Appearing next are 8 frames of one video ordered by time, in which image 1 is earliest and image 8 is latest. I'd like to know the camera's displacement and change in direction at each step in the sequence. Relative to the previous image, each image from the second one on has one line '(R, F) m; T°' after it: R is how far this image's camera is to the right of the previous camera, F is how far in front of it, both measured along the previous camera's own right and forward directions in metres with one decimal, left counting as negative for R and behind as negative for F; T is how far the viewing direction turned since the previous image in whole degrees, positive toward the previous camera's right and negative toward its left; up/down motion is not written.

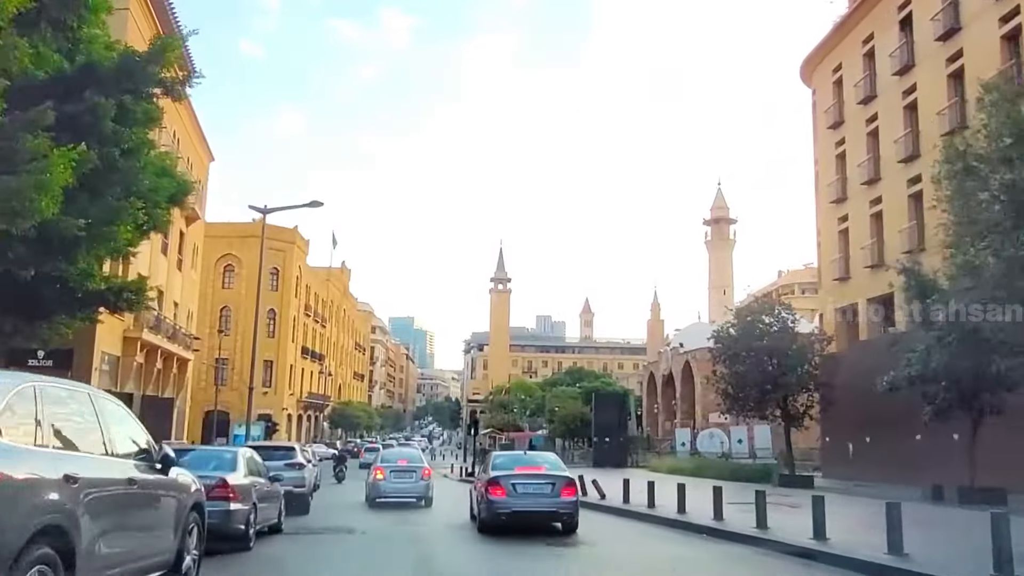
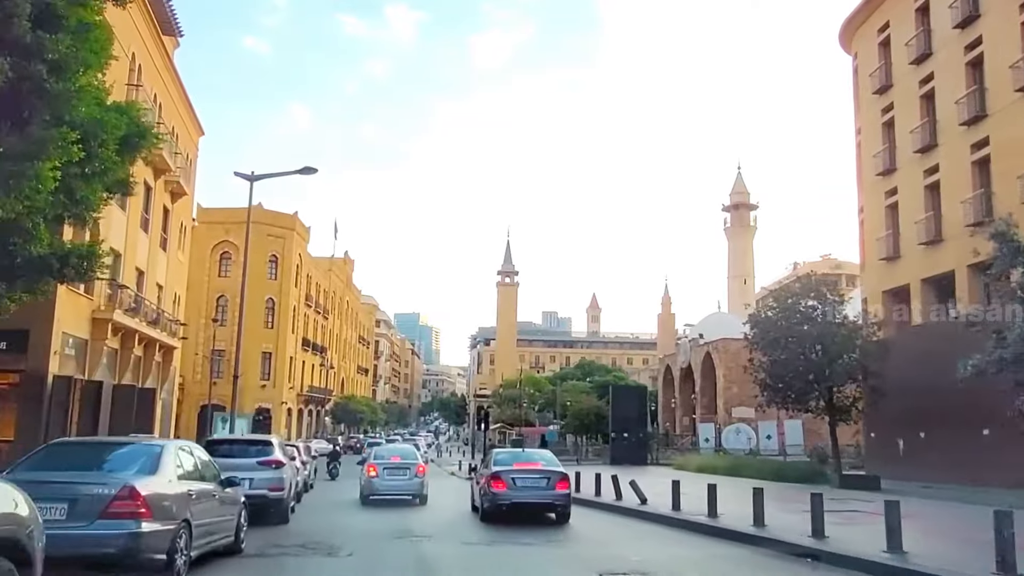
(-0.4, +3.3) m; 0°
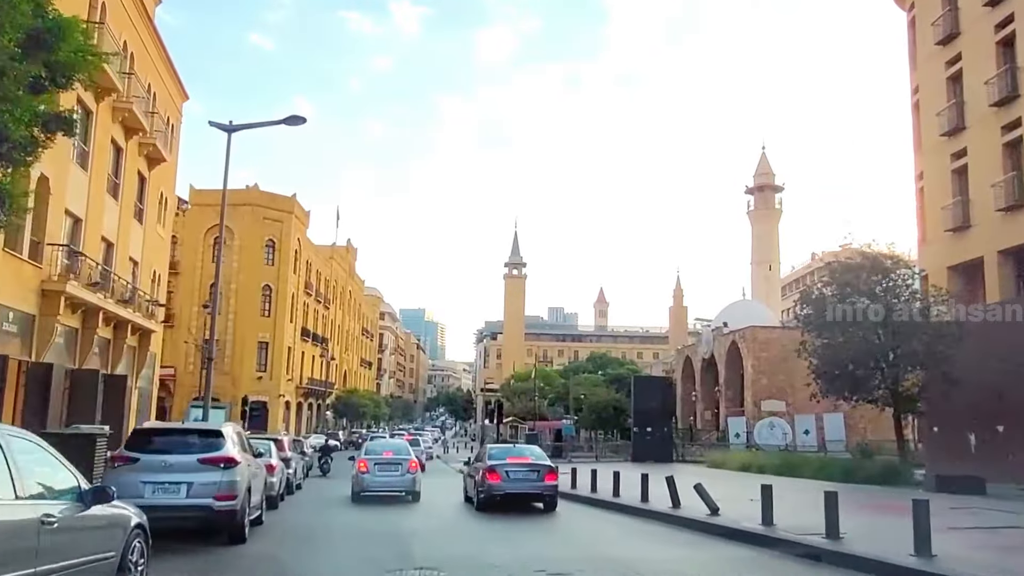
(-0.4, +3.8) m; 0°
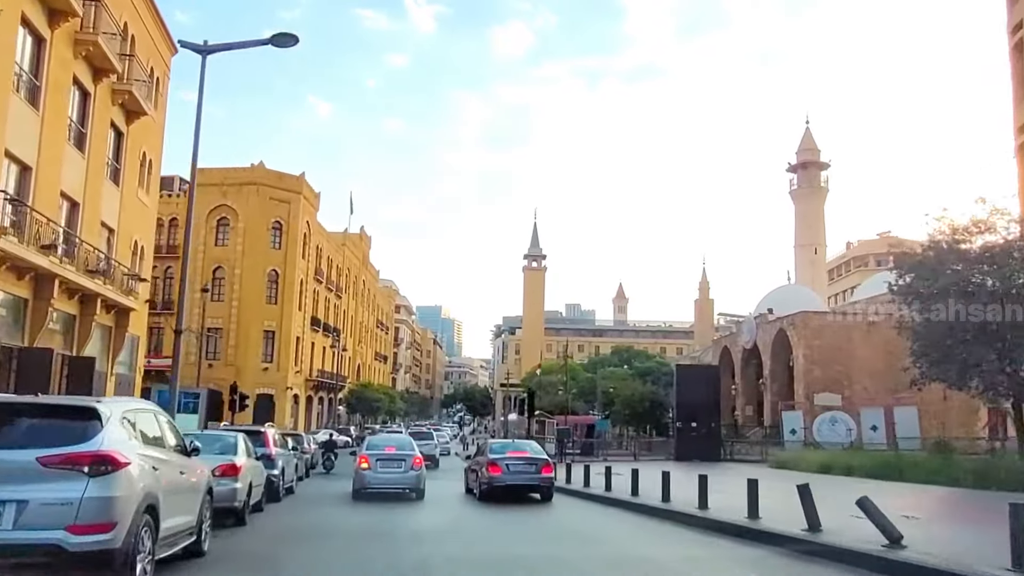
(-0.5, +4.5) m; -1°
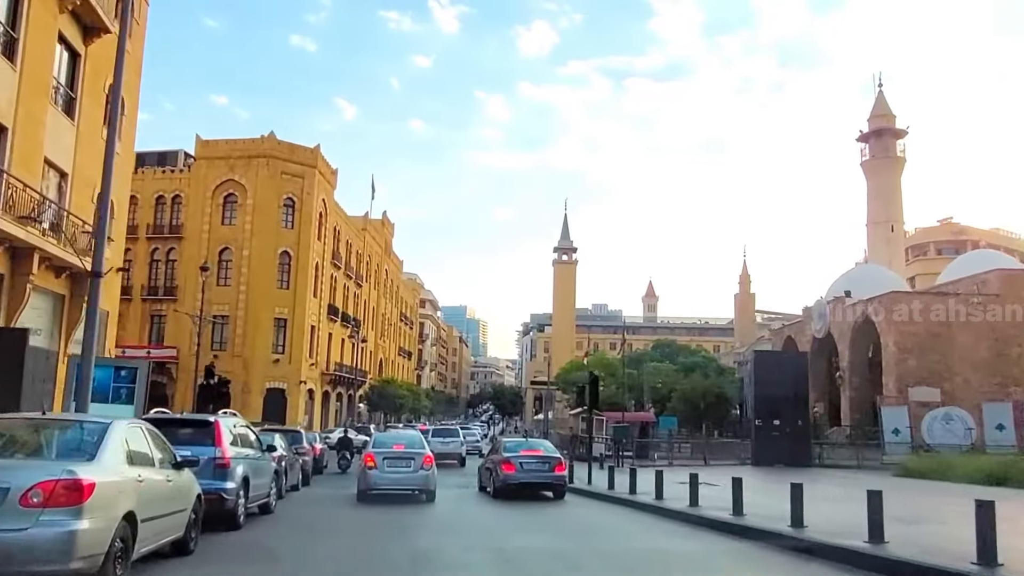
(-0.8, +6.1) m; -2°
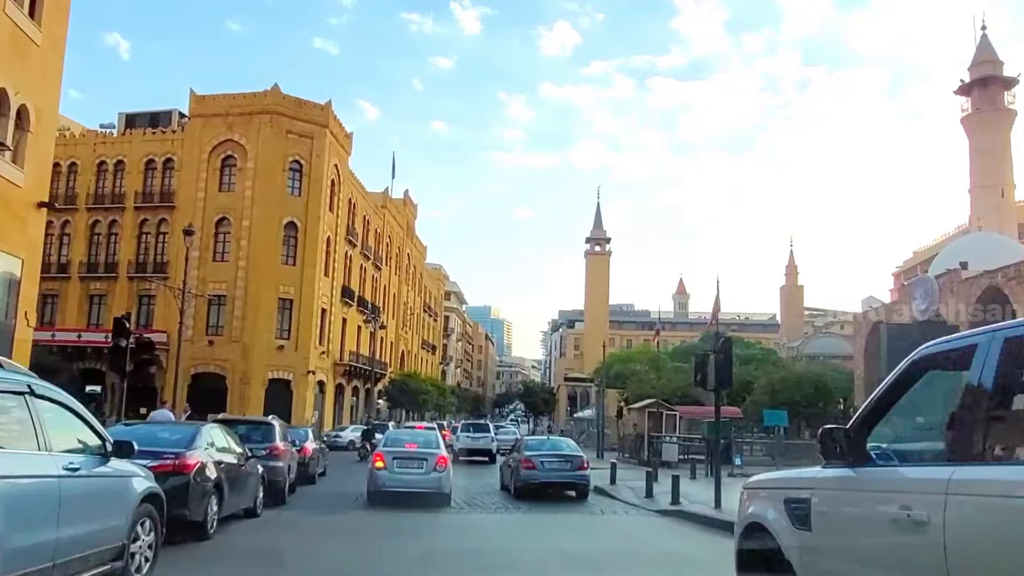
(-0.9, +7.4) m; -2°
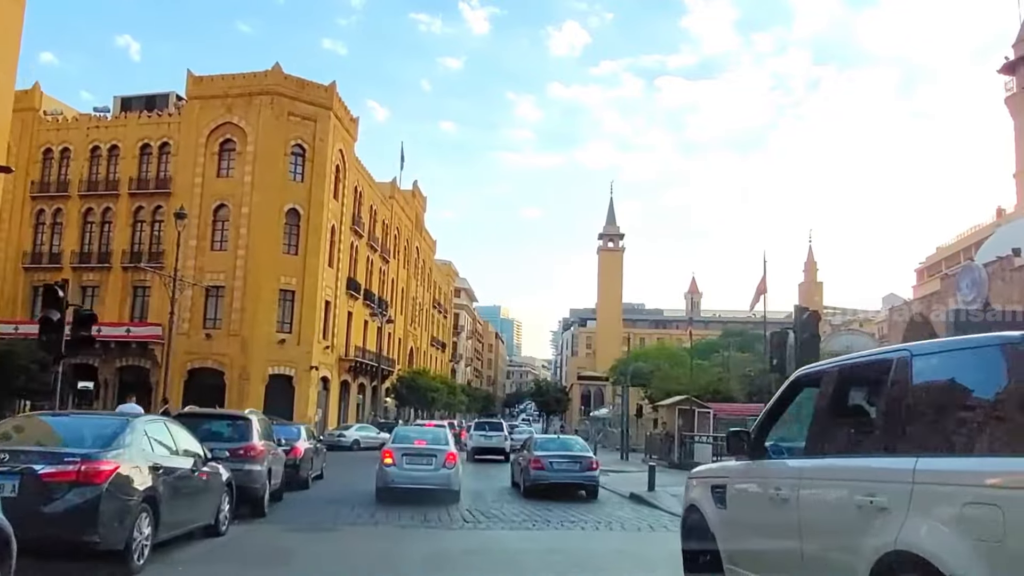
(-0.3, +2.6) m; -1°
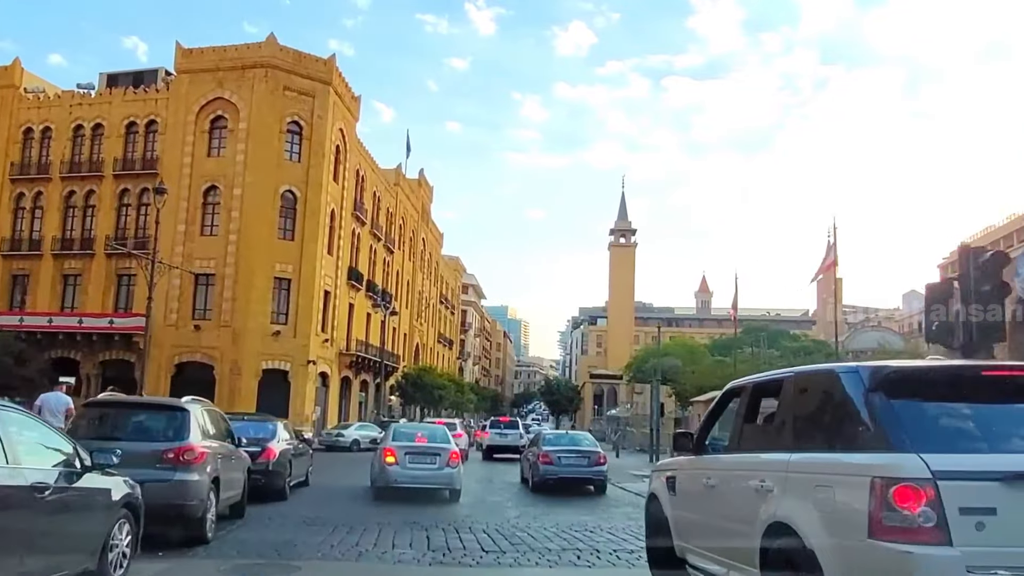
(-0.3, +3.3) m; 0°
